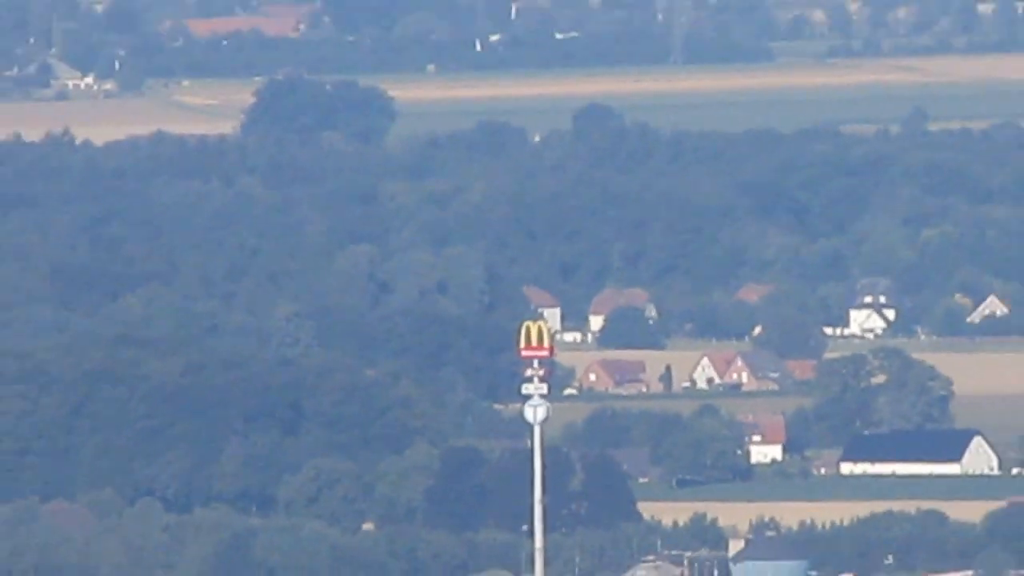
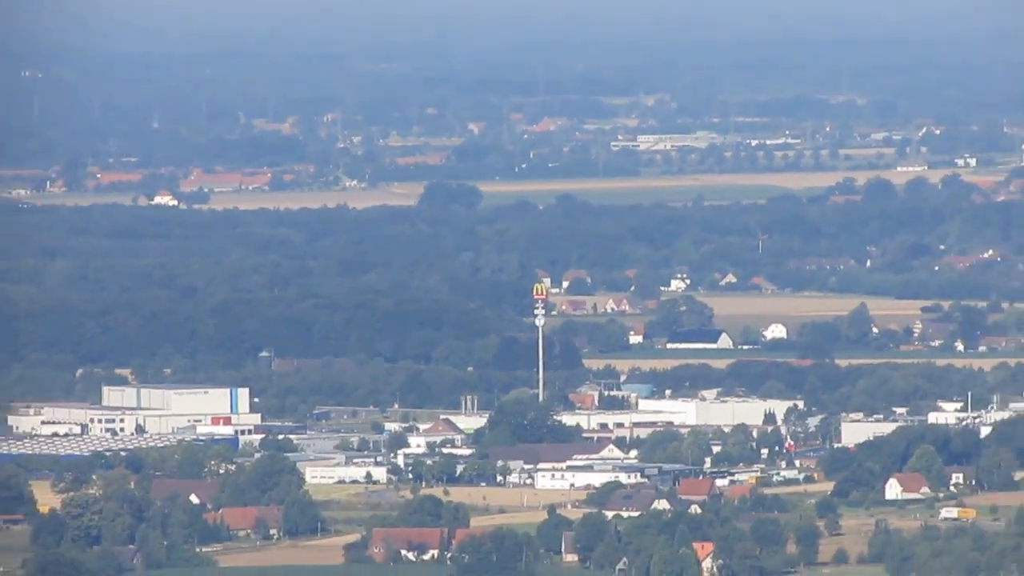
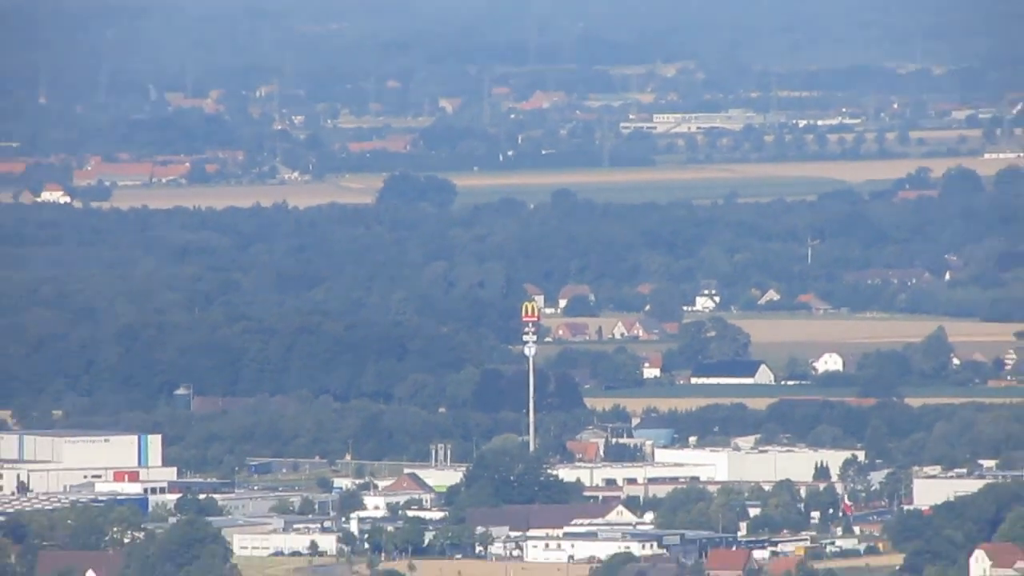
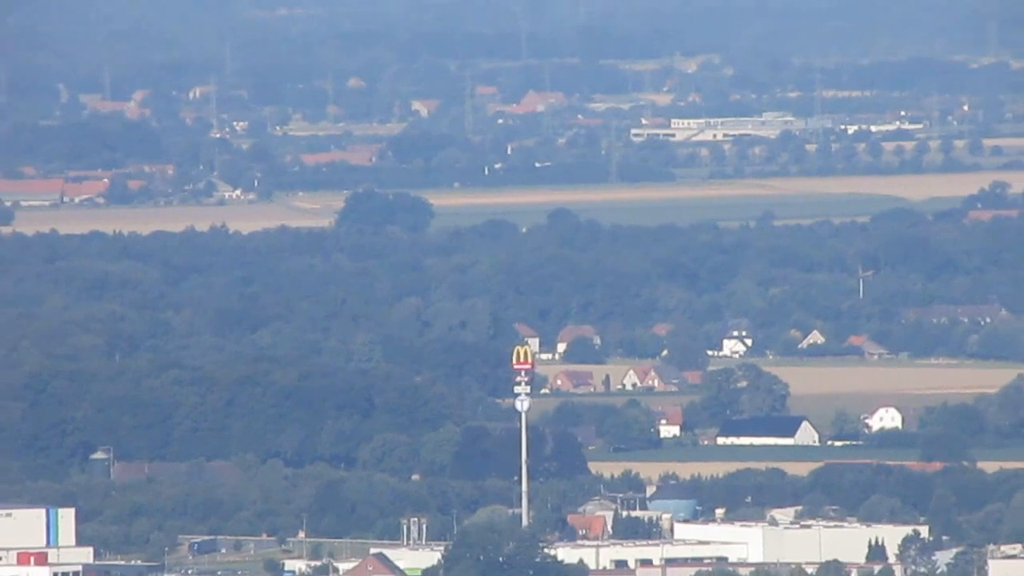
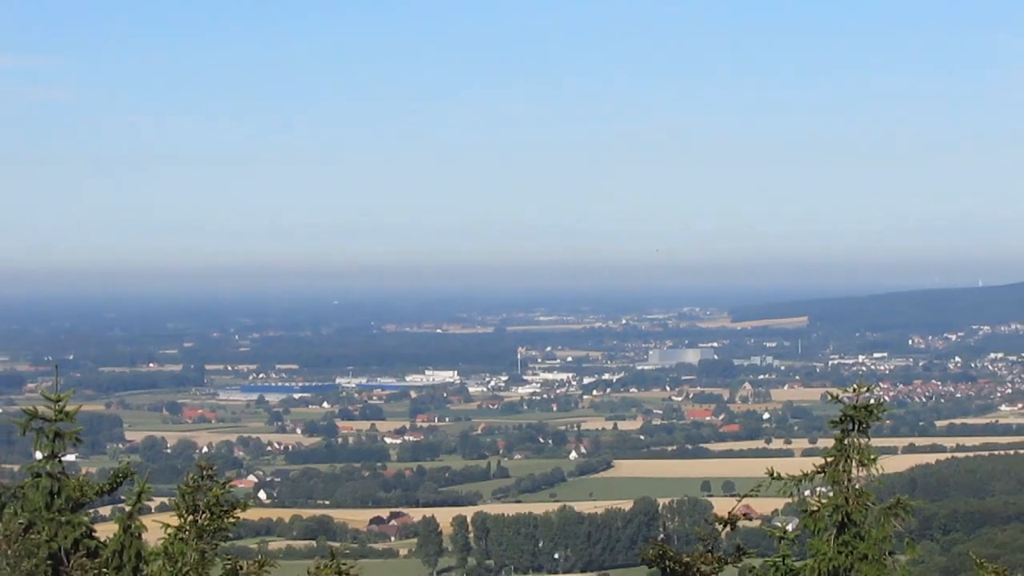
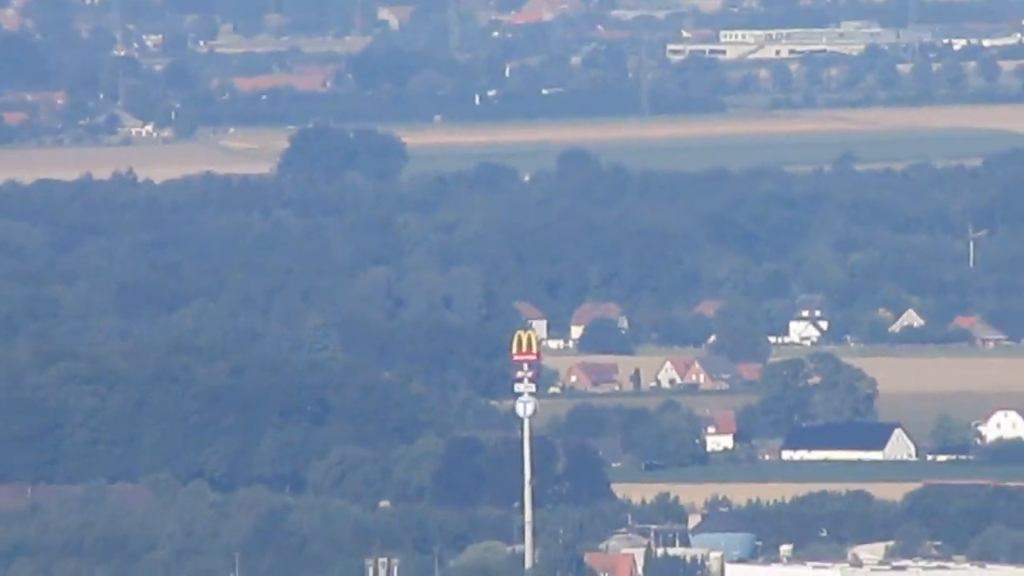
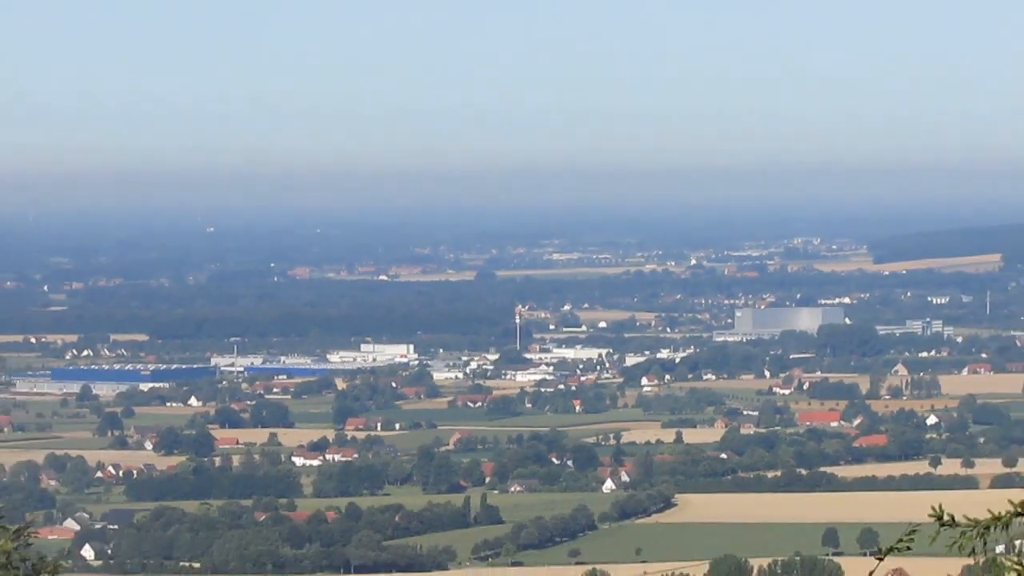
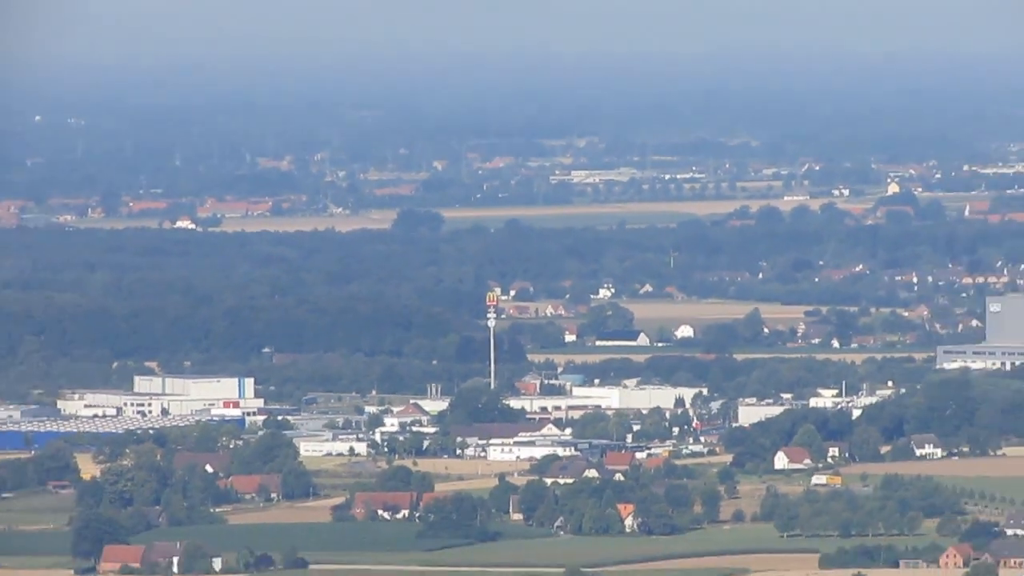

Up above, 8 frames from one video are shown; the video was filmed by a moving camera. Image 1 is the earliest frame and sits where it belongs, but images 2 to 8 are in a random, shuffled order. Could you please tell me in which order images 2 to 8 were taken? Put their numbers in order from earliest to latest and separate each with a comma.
6, 4, 3, 2, 8, 7, 5
